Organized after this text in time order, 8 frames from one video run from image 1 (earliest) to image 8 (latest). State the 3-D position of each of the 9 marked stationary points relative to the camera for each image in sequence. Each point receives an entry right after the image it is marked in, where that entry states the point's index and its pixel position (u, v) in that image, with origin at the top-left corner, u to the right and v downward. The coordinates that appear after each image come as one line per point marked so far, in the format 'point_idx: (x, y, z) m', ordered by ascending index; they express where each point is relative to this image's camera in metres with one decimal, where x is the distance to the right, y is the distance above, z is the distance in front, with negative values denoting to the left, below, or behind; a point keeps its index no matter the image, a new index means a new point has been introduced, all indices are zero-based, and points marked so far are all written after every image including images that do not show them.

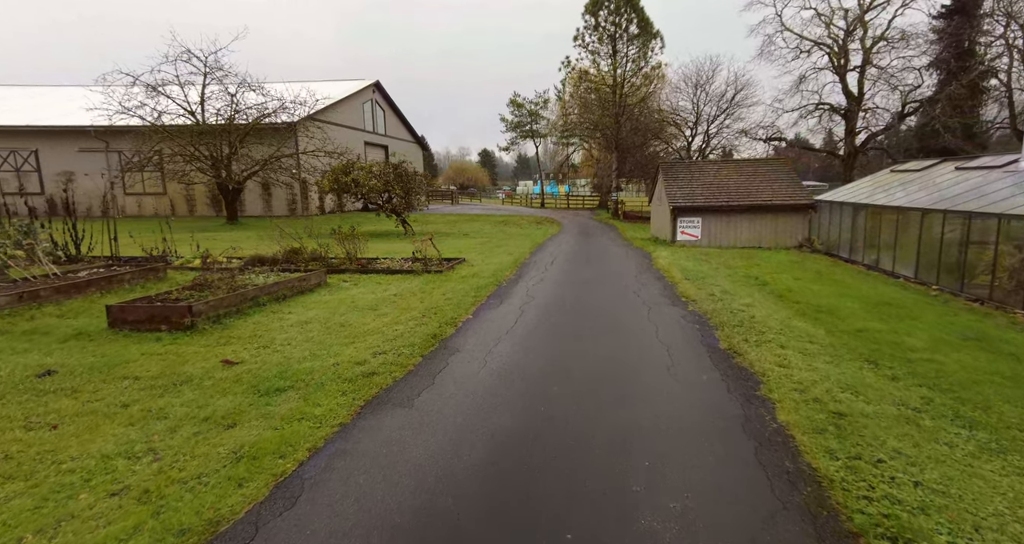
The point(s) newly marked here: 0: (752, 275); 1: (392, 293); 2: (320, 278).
0: (+5.7, -0.1, +13.0) m
1: (-2.4, -0.4, +10.8) m
2: (-4.1, -0.1, +11.5) m
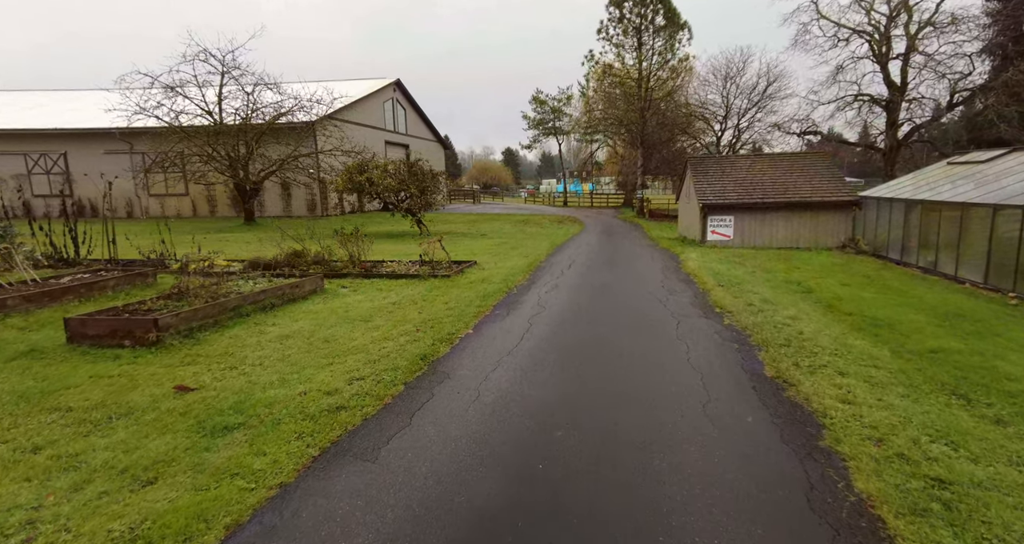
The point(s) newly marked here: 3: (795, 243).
0: (+6.0, -0.2, +11.6) m
1: (-2.2, -0.6, +9.8) m
2: (-3.8, -0.2, +10.6) m
3: (+9.8, +1.0, +18.8) m
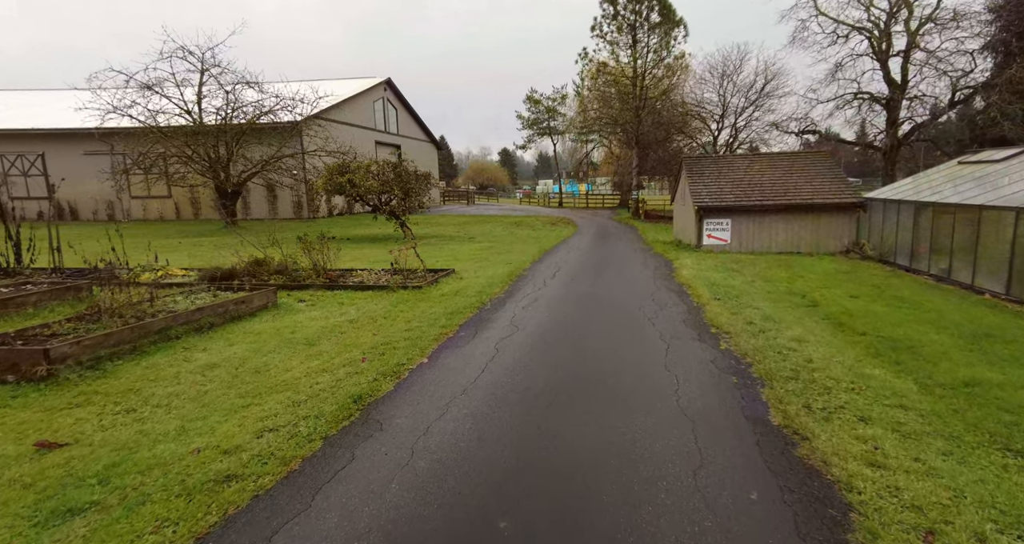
0: (+5.5, -0.4, +10.6) m
1: (-2.7, -0.8, +8.8) m
2: (-4.3, -0.4, +9.5) m
3: (+9.3, +0.9, +17.8) m
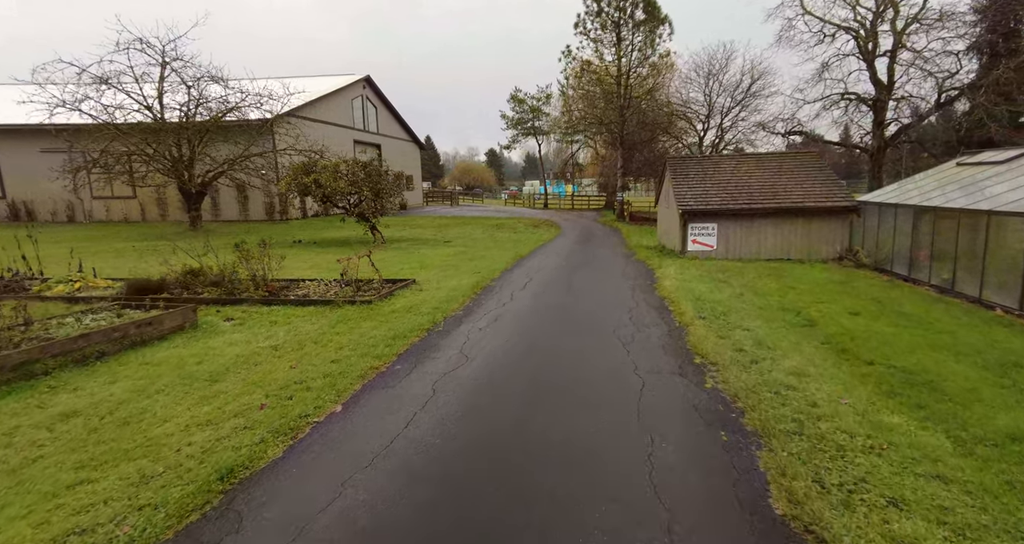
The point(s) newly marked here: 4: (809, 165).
0: (+4.9, -0.7, +9.5) m
1: (-3.3, -1.0, +7.5) m
2: (-5.0, -0.7, +8.2) m
3: (+8.5, +0.6, +16.8) m
4: (+10.1, +3.6, +18.3) m
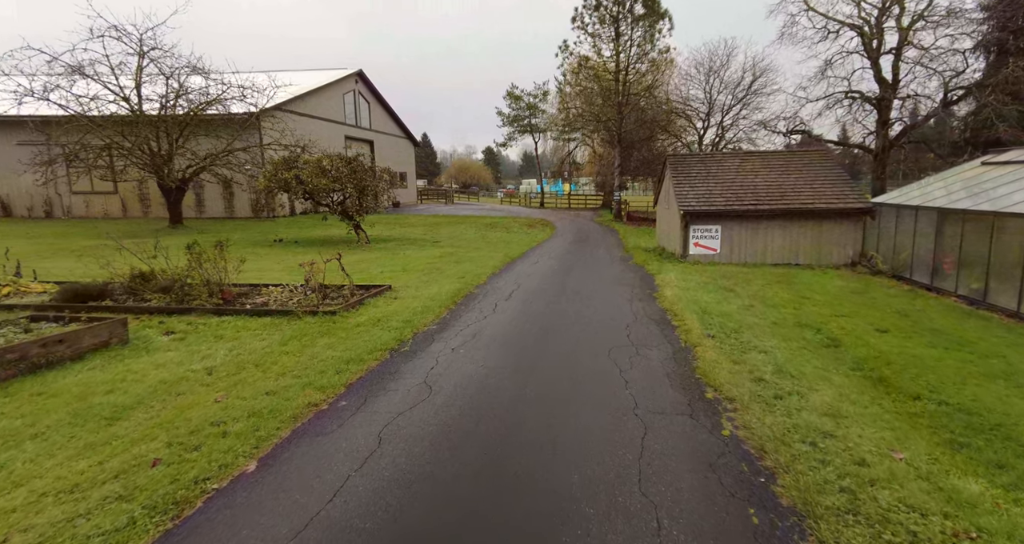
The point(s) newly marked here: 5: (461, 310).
0: (+4.6, -0.8, +8.4) m
1: (-3.6, -1.1, +6.3) m
2: (-5.2, -0.8, +7.0) m
3: (+8.2, +0.4, +15.7) m
4: (+9.8, +3.4, +17.2) m
5: (-0.9, -0.6, +9.1) m
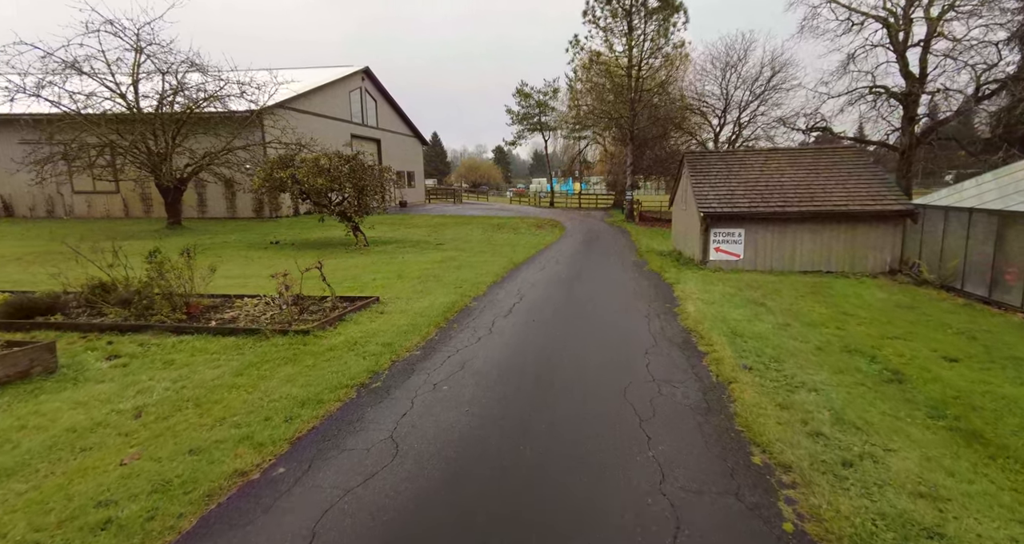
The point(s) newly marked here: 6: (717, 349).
0: (+4.5, -1.0, +7.1) m
1: (-3.6, -1.3, +5.2) m
2: (-5.3, -1.0, +5.9) m
3: (+8.3, +0.2, +14.3) m
4: (+9.9, +3.2, +15.8) m
5: (-0.9, -0.8, +7.9) m
6: (+2.6, -1.0, +7.0) m
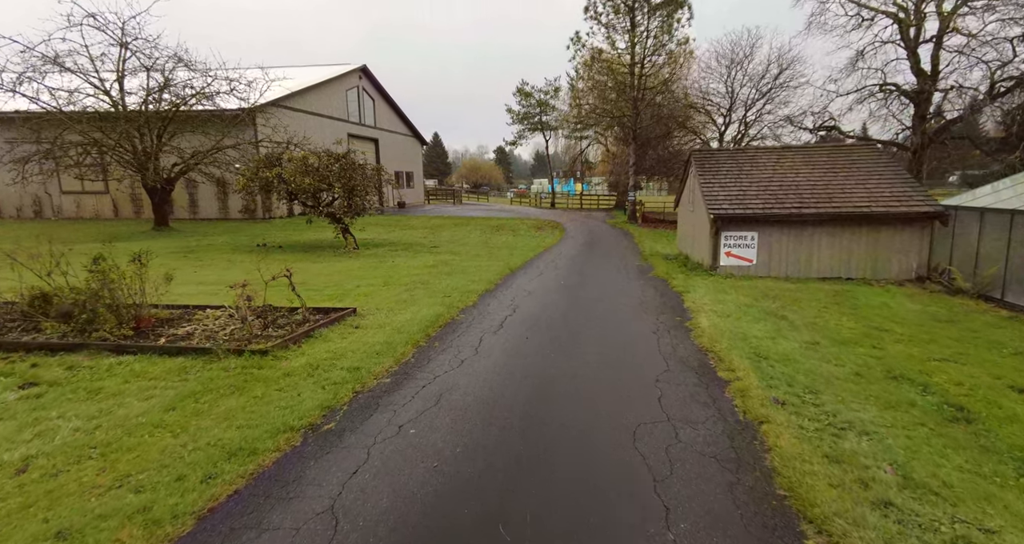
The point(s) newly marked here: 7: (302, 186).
0: (+4.4, -1.2, +6.0) m
1: (-3.8, -1.5, +4.2) m
2: (-5.4, -1.1, +4.9) m
3: (+8.2, +0.1, +13.3) m
4: (+9.8, +3.1, +14.8) m
5: (-1.0, -1.0, +6.9) m
6: (+2.5, -1.1, +5.9) m
7: (-7.7, +3.1, +19.8) m
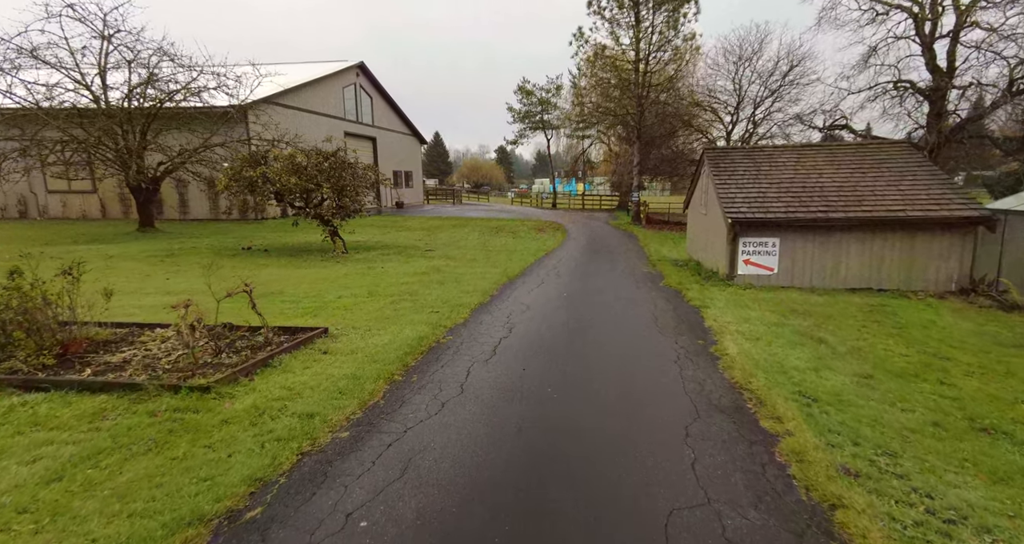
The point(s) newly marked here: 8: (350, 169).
0: (+4.3, -1.4, +4.8) m
1: (-3.9, -1.7, +3.0) m
2: (-5.5, -1.3, +3.7) m
3: (+8.1, -0.2, +12.1) m
4: (+9.8, +2.8, +13.6) m
5: (-1.1, -1.2, +5.7) m
6: (+2.4, -1.3, +4.7) m
7: (-7.7, +2.9, +18.6) m
8: (-6.0, +3.8, +19.9) m
